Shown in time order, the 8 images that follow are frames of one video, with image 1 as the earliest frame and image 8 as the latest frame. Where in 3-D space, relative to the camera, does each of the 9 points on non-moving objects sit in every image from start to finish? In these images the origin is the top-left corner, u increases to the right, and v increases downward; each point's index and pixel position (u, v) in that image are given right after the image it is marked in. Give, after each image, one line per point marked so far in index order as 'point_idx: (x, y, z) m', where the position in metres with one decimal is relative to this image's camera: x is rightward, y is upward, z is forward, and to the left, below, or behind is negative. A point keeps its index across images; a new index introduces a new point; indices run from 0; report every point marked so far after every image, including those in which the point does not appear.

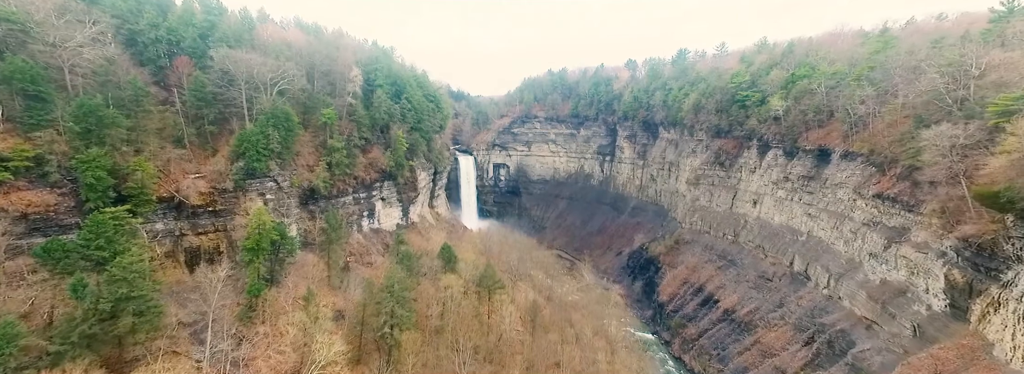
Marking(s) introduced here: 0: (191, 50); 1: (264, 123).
0: (-16.9, +7.2, +19.7) m
1: (-13.1, +3.4, +19.8) m
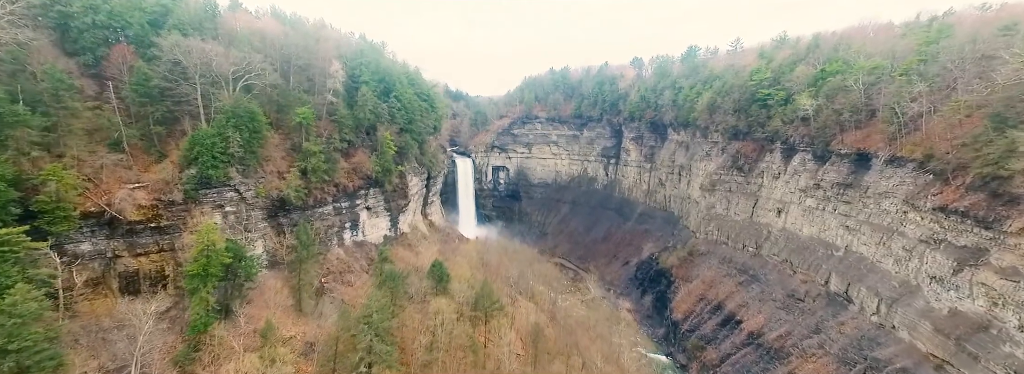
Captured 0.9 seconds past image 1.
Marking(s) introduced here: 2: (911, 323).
0: (-16.9, +6.7, +16.8) m
1: (-13.1, +2.9, +17.0) m
2: (+17.7, -6.0, +16.6) m
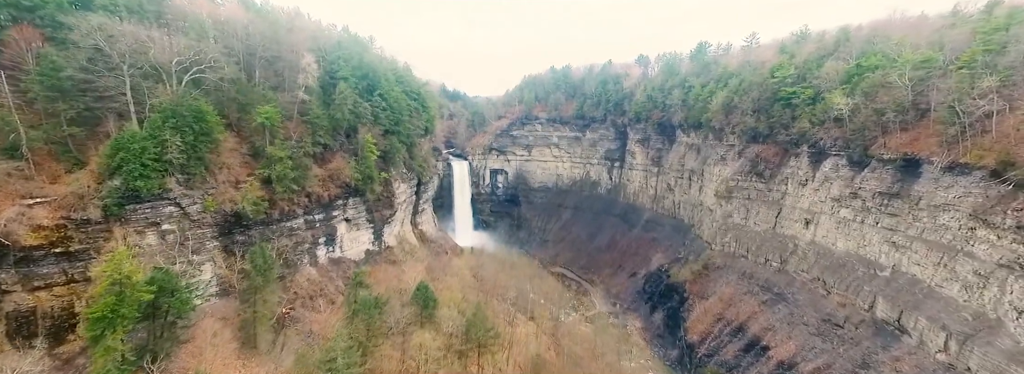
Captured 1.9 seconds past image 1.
0: (-17.1, +6.2, +13.9) m
1: (-13.2, +2.4, +14.1) m
2: (+17.6, -6.6, +13.7) m
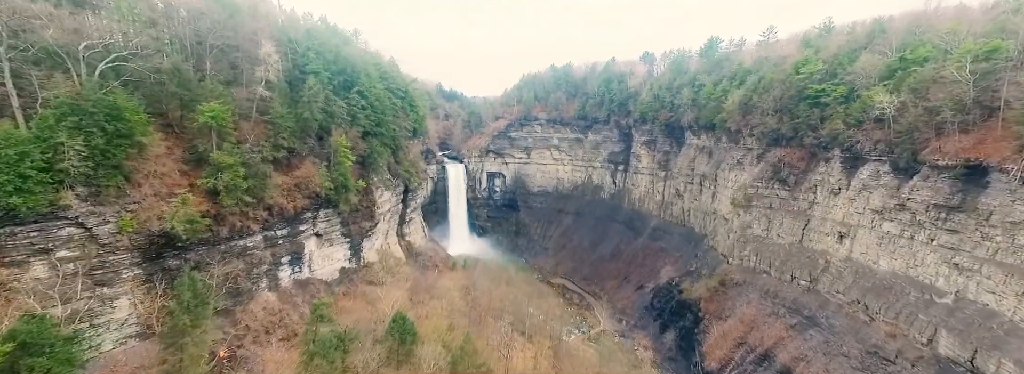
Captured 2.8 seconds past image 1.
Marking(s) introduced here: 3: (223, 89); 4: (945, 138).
0: (-17.3, +5.7, +10.9) m
1: (-13.5, +1.9, +11.1) m
2: (+17.3, -7.1, +10.7) m
3: (-13.4, +4.7, +17.4) m
4: (+21.1, +2.4, +18.2) m
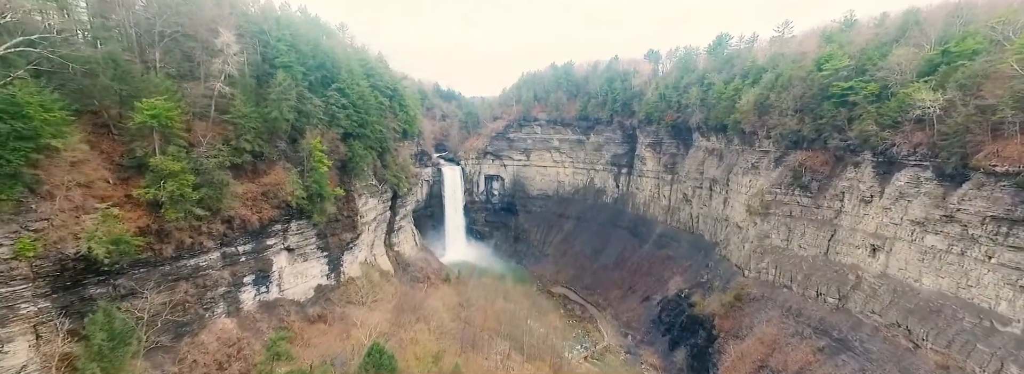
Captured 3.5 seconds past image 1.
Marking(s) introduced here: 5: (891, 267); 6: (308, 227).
0: (-17.5, +5.4, +8.6) m
1: (-13.7, +1.5, +8.7) m
2: (+17.1, -7.4, +8.3) m
3: (-13.6, +4.3, +15.1) m
4: (+20.9, +2.0, +15.9) m
5: (+19.7, -4.2, +19.5) m
6: (-10.3, -2.0, +18.9) m
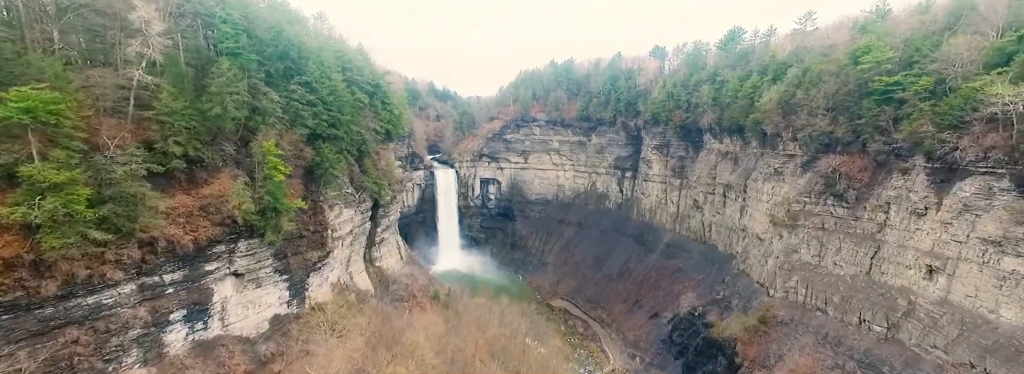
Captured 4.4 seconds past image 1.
0: (-17.7, +4.9, +5.4) m
1: (-13.8, +1.1, +5.6) m
2: (+16.9, -7.9, +5.3) m
3: (-13.8, +3.8, +11.9) m
4: (+20.7, +1.5, +12.9) m
5: (+19.5, -4.7, +16.4) m
6: (-10.5, -2.5, +15.7) m
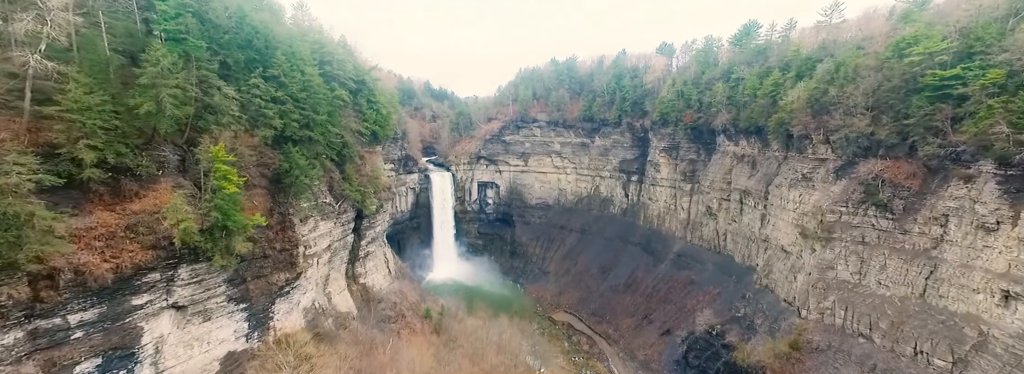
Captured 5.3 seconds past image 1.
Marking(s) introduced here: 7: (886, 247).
0: (-17.6, +4.5, +2.7) m
1: (-13.8, +0.6, +2.8) m
2: (+17.0, -8.3, +2.6) m
3: (-13.7, +3.4, +9.2) m
4: (+20.7, +1.1, +10.3) m
5: (+19.5, -5.1, +13.8) m
6: (-10.5, -3.0, +12.9) m
7: (+19.2, -3.1, +19.1) m
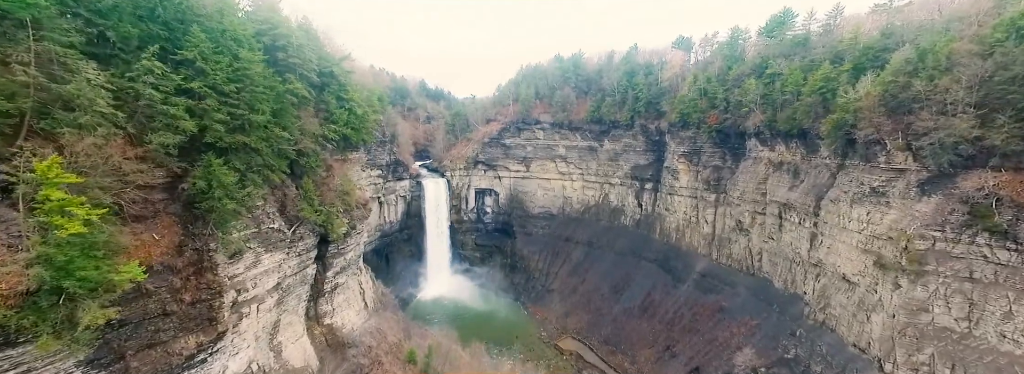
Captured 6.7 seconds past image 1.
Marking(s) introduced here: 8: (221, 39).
0: (-17.4, +3.7, -2.0) m
1: (-13.6, -0.1, -1.9) m
2: (+17.2, -9.1, -2.1) m
3: (-13.5, +2.6, +4.5) m
4: (+20.9, +0.3, +5.7) m
5: (+19.7, -5.9, +9.1) m
6: (-10.3, -3.8, +8.2) m
7: (+19.3, -3.9, +14.5) m
8: (-10.3, +5.5, +13.6) m
